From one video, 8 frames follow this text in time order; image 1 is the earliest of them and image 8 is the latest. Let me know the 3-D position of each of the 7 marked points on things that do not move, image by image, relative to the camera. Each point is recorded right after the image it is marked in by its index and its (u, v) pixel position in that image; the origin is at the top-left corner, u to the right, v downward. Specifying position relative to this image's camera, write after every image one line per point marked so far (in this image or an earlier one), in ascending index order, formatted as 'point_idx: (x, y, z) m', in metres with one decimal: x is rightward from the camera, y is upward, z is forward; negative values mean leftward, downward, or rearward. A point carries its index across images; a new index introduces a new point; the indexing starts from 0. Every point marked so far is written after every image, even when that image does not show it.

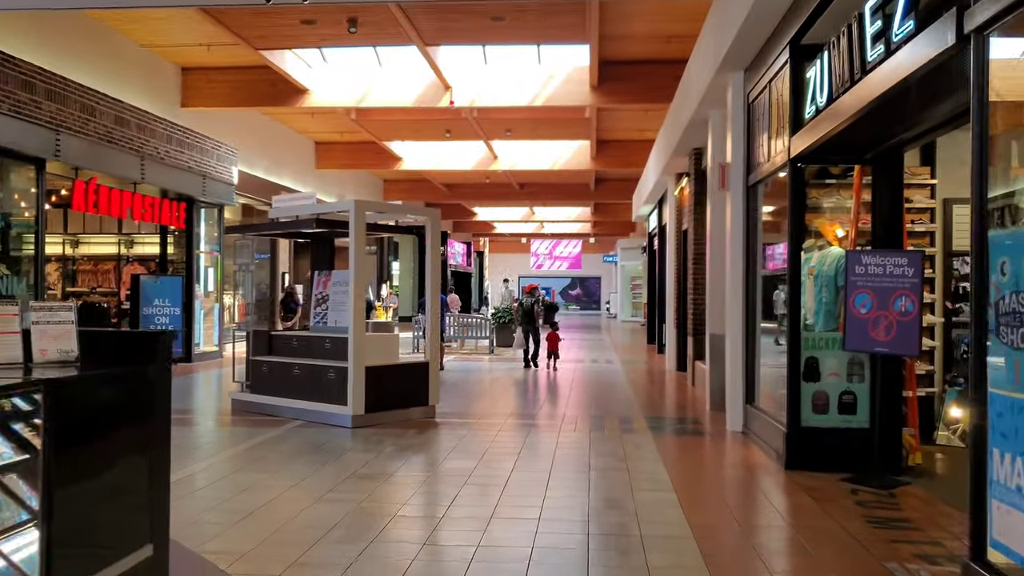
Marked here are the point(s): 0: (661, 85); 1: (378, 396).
0: (+1.5, +2.2, +13.0) m
1: (-0.8, -0.7, +7.5) m
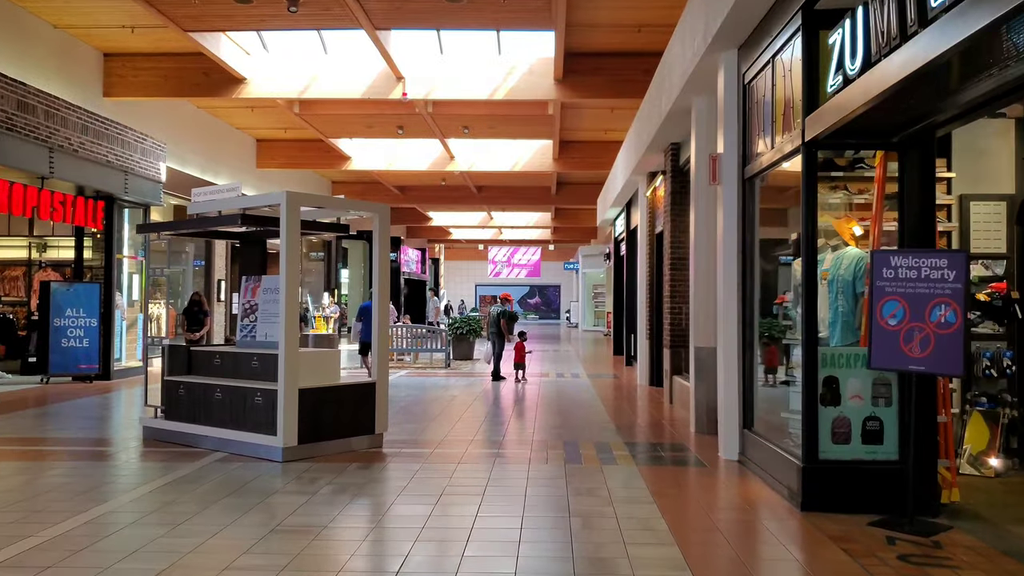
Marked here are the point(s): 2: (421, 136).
0: (+1.1, +2.1, +12.0) m
1: (-1.0, -0.7, +6.4) m
2: (-1.4, +2.2, +17.8) m
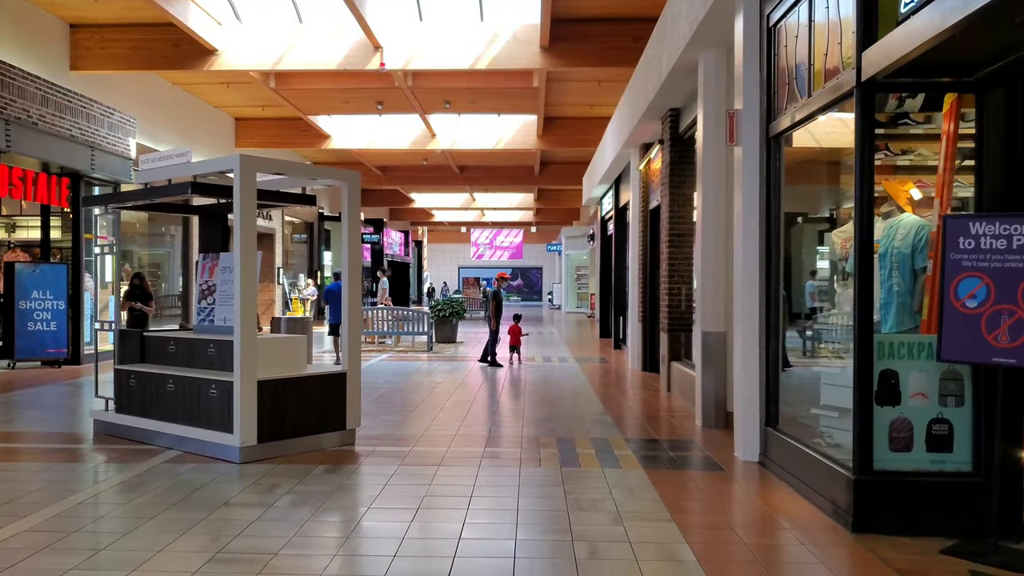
0: (+1.0, +2.3, +11.2) m
1: (-1.1, -0.6, +5.6) m
2: (-1.6, +2.5, +17.0) m
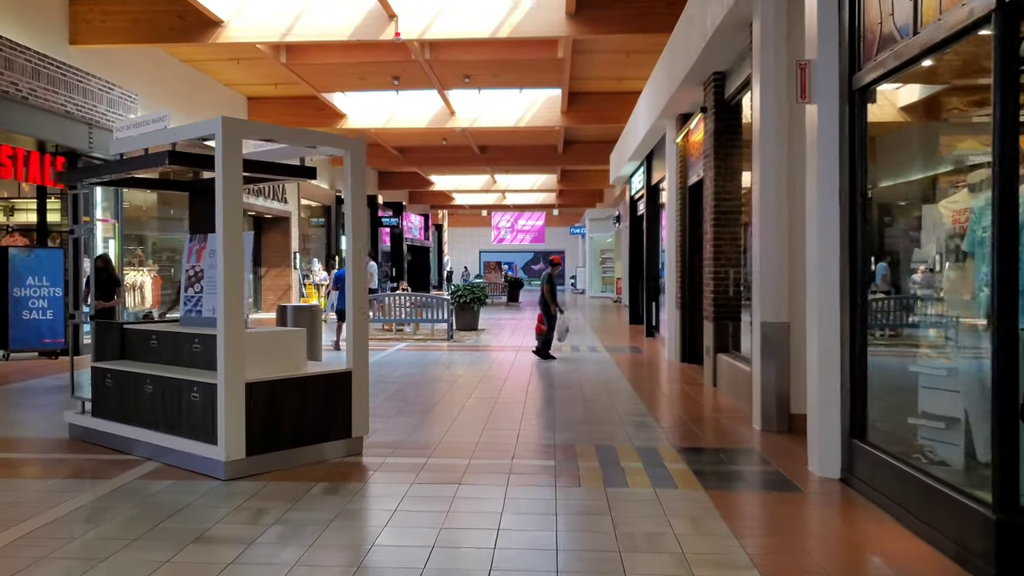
0: (+1.2, +2.4, +10.3) m
1: (-1.0, -0.6, +4.8) m
2: (-1.3, +2.7, +16.1) m
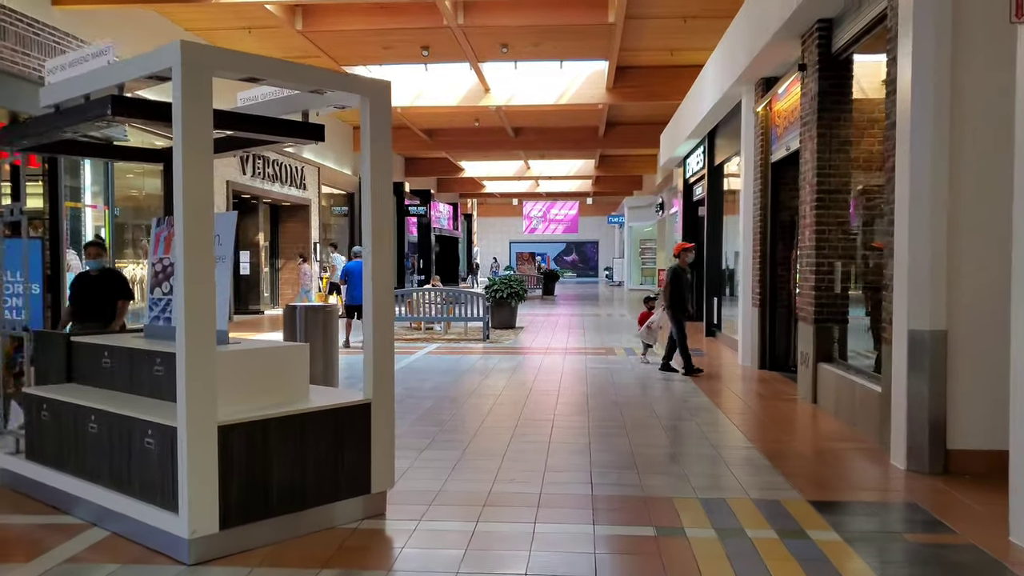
0: (+1.5, +2.5, +8.8) m
1: (-0.7, -0.6, +3.4) m
2: (-0.8, +2.8, +14.7) m
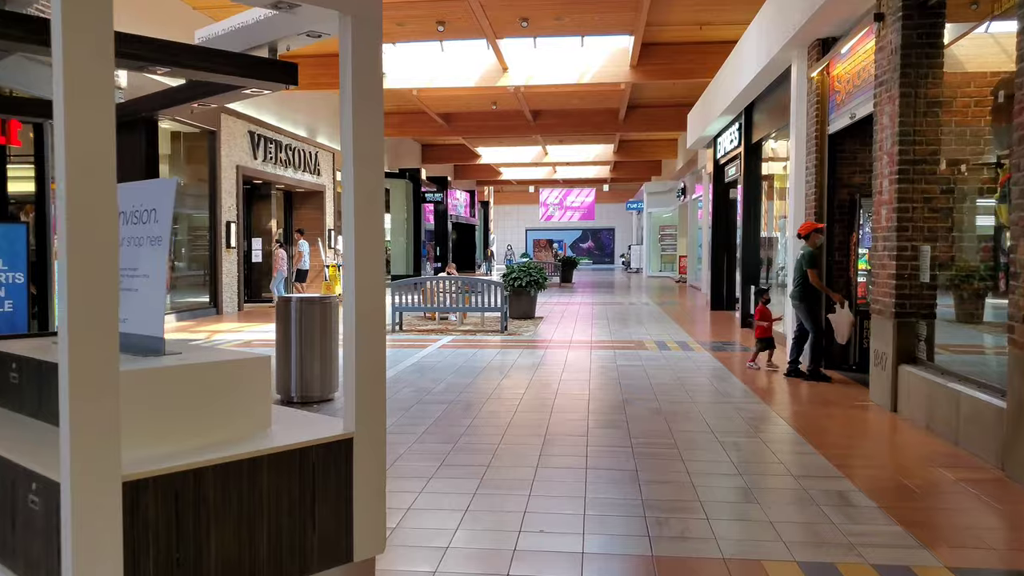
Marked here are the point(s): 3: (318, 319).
0: (+1.7, +2.5, +7.7) m
1: (-0.6, -0.5, +2.4) m
2: (-0.5, +2.9, +13.6) m
3: (-1.1, -0.2, +6.6) m
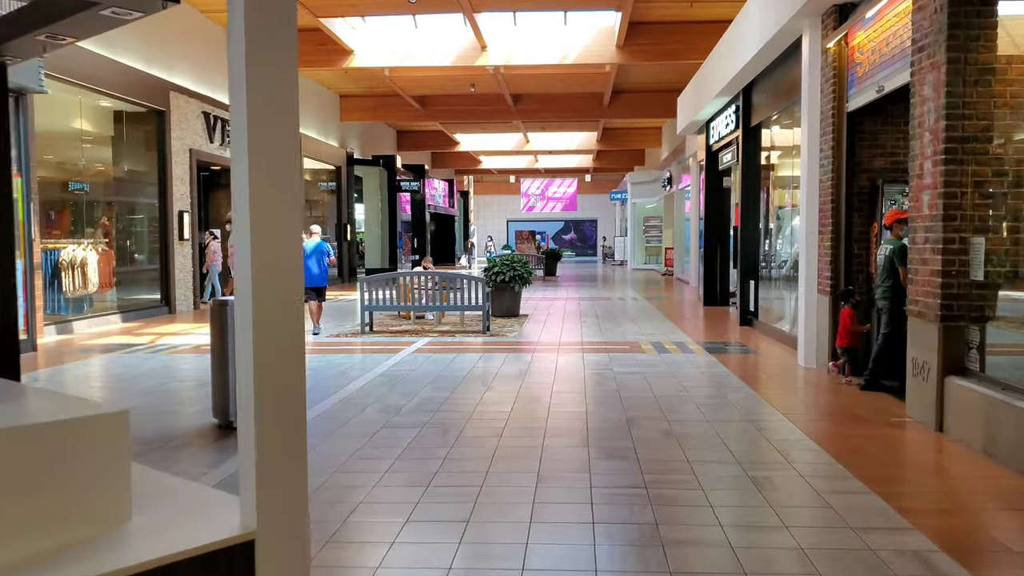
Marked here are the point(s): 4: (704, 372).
0: (+1.6, +2.5, +6.8) m
1: (-0.6, -0.6, +1.5) m
2: (-0.8, +3.0, +12.7) m
3: (-1.1, -0.2, +5.6) m
4: (+1.3, -0.6, +8.0) m
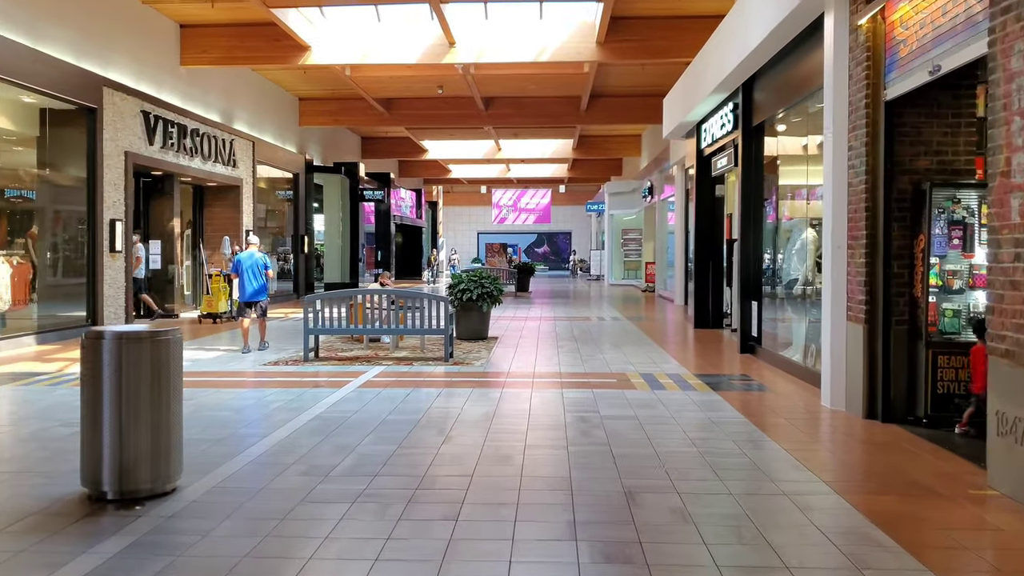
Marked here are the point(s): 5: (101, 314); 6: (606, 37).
0: (+1.4, +2.4, +5.5) m
1: (-0.7, -0.6, 0.0) m
2: (-1.0, +2.8, +11.3) m
3: (-1.3, -0.3, +4.2) m
4: (+1.1, -0.7, +6.6) m
5: (-4.1, -0.3, +11.9) m
6: (+1.0, +2.7, +12.6) m
